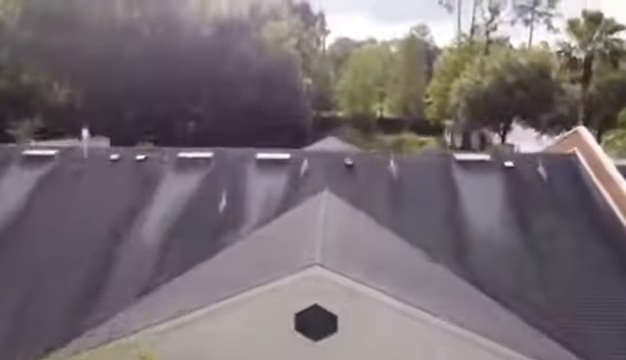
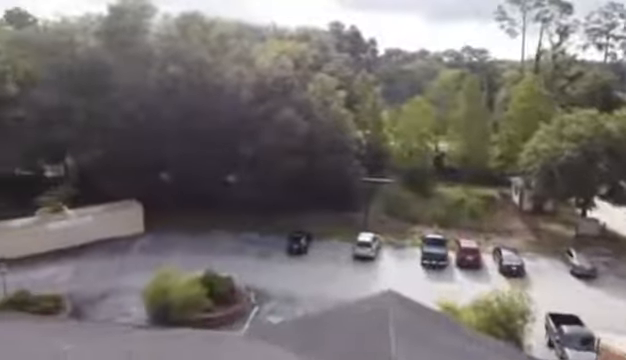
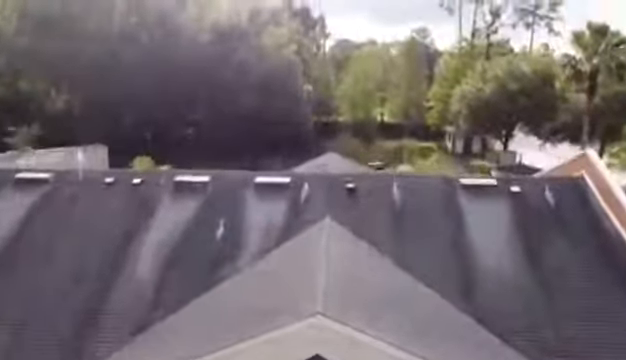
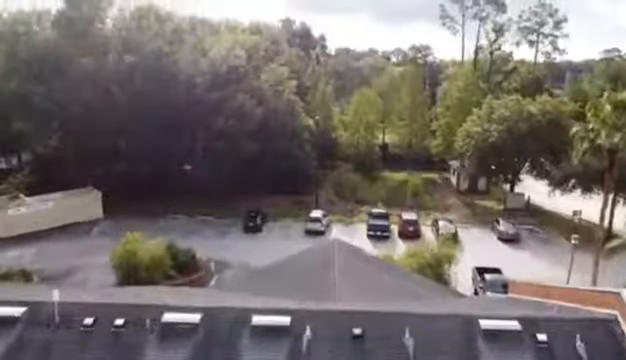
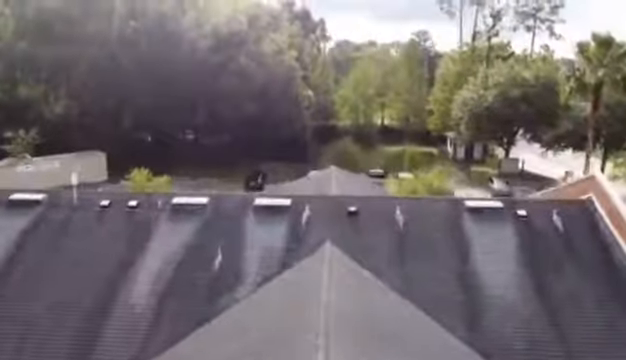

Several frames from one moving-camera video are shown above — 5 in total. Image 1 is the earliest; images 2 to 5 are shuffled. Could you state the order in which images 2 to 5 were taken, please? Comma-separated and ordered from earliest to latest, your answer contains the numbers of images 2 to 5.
3, 5, 4, 2
